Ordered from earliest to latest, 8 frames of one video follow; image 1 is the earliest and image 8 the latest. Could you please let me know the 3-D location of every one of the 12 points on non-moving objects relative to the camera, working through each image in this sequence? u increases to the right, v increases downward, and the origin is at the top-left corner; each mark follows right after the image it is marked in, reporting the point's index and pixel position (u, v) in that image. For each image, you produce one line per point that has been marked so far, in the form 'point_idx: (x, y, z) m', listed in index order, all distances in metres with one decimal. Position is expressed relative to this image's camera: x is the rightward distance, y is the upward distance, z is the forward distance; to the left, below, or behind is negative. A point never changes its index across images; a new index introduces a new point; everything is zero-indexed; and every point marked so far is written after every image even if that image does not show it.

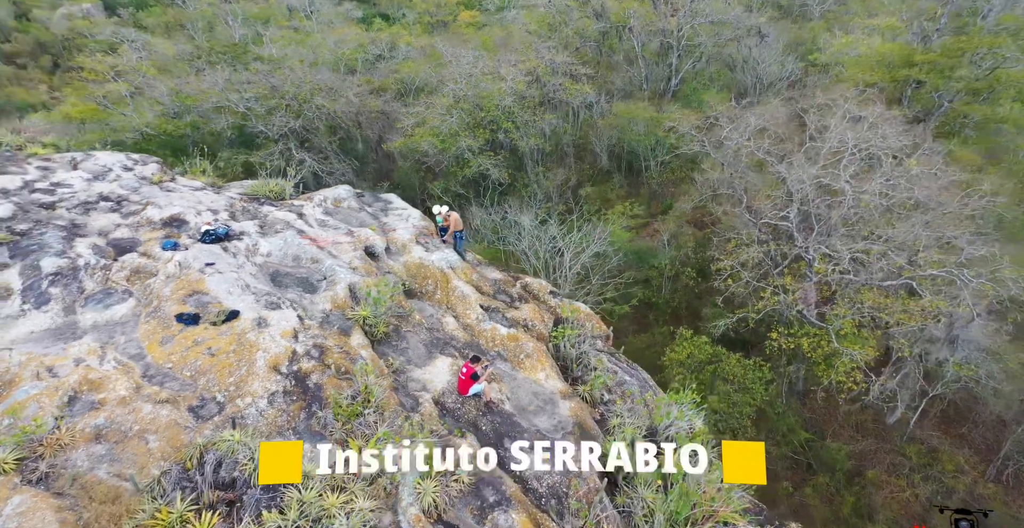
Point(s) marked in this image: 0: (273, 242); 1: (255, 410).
0: (-4.6, +0.4, +10.7) m
1: (-3.2, -1.8, +6.9) m
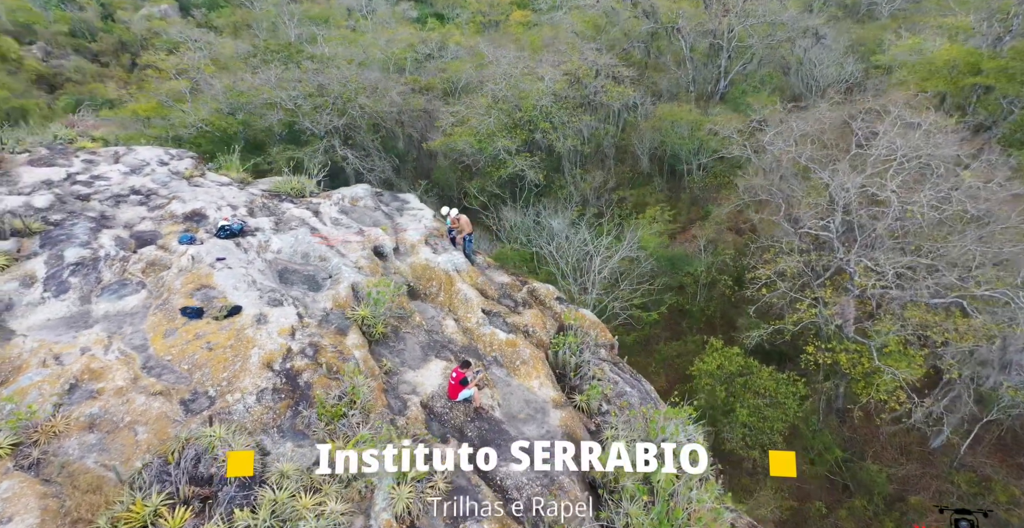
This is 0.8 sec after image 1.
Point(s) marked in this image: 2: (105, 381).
0: (-4.5, +0.5, +10.9) m
1: (-3.4, -1.8, +6.9) m
2: (-5.3, -1.5, +7.2) m
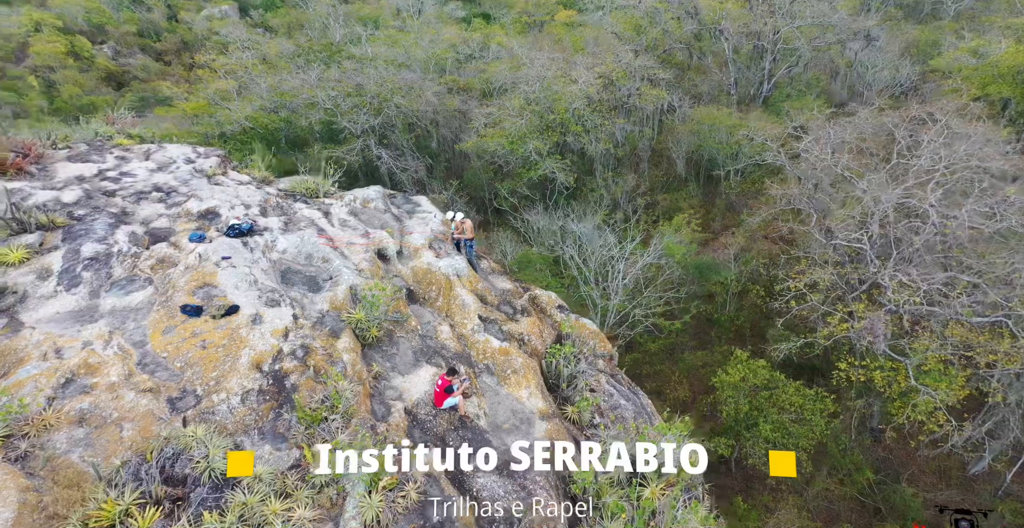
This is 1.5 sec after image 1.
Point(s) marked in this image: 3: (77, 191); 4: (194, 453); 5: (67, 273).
0: (-4.4, +0.5, +11.0) m
1: (-3.6, -1.8, +7.0) m
2: (-5.5, -1.5, +7.3) m
3: (-11.1, +1.9, +14.1) m
4: (-3.7, -2.2, +6.3) m
5: (-8.0, -0.2, +9.9) m
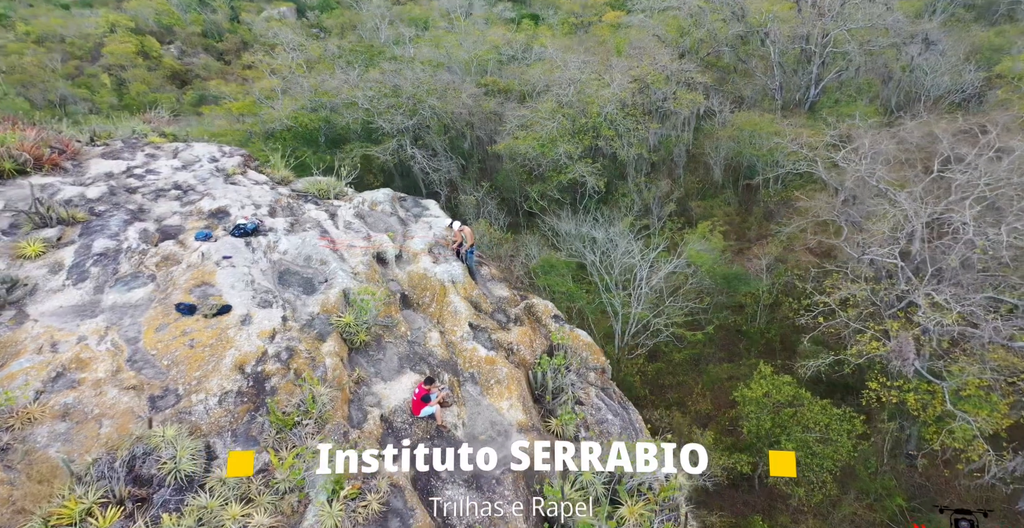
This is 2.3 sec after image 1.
0: (-4.4, +0.5, +11.1) m
1: (-3.9, -1.8, +7.1) m
2: (-5.8, -1.5, +7.5) m
3: (-10.8, +2.0, +14.6) m
4: (-4.1, -2.2, +6.4) m
5: (-8.1, -0.1, +10.2) m
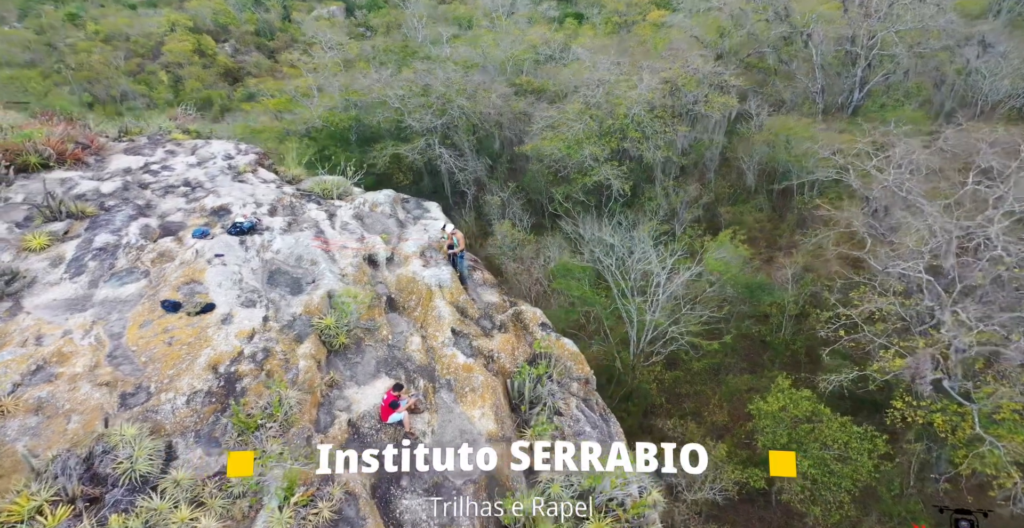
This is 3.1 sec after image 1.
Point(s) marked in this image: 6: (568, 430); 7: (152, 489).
0: (-4.6, +0.5, +11.2) m
1: (-4.4, -1.8, +7.1) m
2: (-6.2, -1.4, +7.6) m
3: (-10.8, +2.2, +15.0) m
4: (-4.5, -2.2, +6.4) m
5: (-8.3, 0.0, +10.5) m
6: (+0.9, -2.5, +8.4) m
7: (-4.1, -2.6, +6.3) m
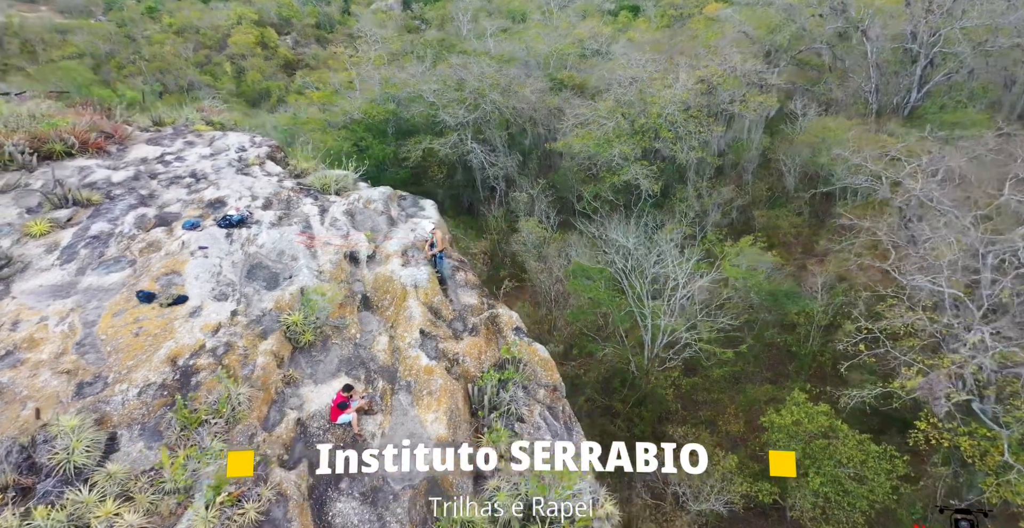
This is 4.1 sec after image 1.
0: (-4.9, +0.6, +11.3) m
1: (-5.0, -1.7, +7.2) m
2: (-6.8, -1.3, +7.9) m
3: (-10.8, +2.6, +15.4) m
4: (-5.3, -2.1, +6.5) m
5: (-8.7, +0.3, +10.8) m
6: (+0.2, -2.6, +8.2) m
7: (-4.8, -2.5, +6.4) m
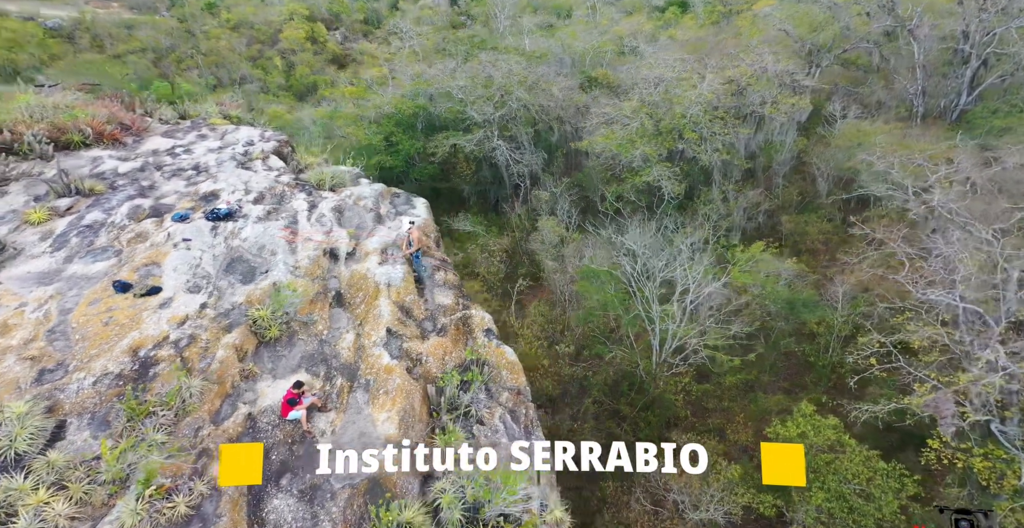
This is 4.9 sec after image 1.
0: (-5.3, +0.7, +11.4) m
1: (-5.7, -1.6, +7.3) m
2: (-7.4, -1.1, +8.1) m
3: (-10.9, +2.9, +15.9) m
4: (-6.0, -2.0, +6.7) m
5: (-9.1, +0.5, +11.1) m
6: (-0.4, -2.6, +8.1) m
7: (-5.6, -2.4, +6.5) m
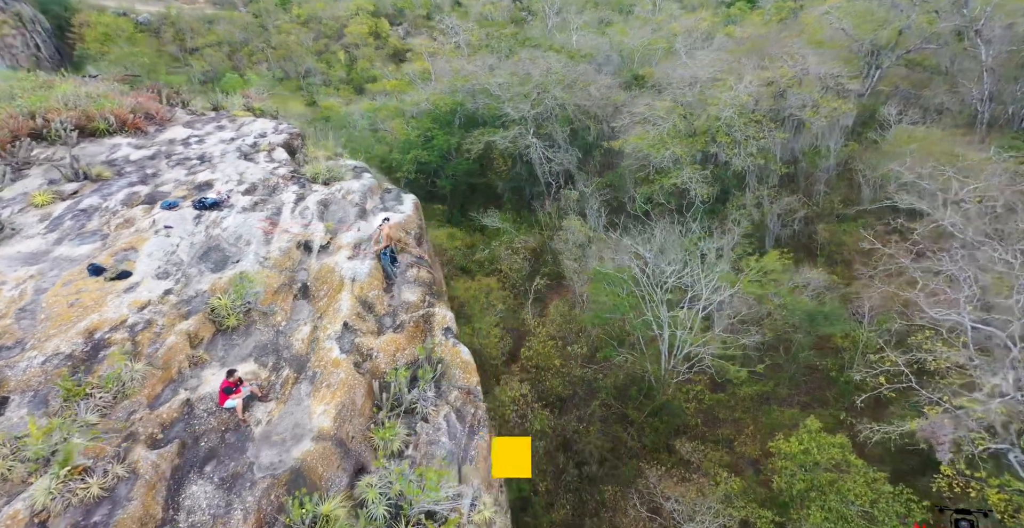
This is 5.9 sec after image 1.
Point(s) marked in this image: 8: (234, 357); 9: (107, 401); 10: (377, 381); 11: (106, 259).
0: (-5.8, +1.0, +11.7) m
1: (-6.6, -1.4, +7.7) m
2: (-8.3, -0.8, +8.5) m
3: (-11.0, +3.3, +16.5) m
4: (-6.9, -1.7, +7.1) m
5: (-9.7, +0.9, +11.7) m
6: (-1.3, -2.6, +8.1) m
7: (-6.6, -2.1, +6.9) m
8: (-4.3, -1.5, +8.6) m
9: (-5.3, -1.8, +7.3) m
10: (-2.1, -1.8, +8.6) m
11: (-7.4, +0.1, +10.1) m
